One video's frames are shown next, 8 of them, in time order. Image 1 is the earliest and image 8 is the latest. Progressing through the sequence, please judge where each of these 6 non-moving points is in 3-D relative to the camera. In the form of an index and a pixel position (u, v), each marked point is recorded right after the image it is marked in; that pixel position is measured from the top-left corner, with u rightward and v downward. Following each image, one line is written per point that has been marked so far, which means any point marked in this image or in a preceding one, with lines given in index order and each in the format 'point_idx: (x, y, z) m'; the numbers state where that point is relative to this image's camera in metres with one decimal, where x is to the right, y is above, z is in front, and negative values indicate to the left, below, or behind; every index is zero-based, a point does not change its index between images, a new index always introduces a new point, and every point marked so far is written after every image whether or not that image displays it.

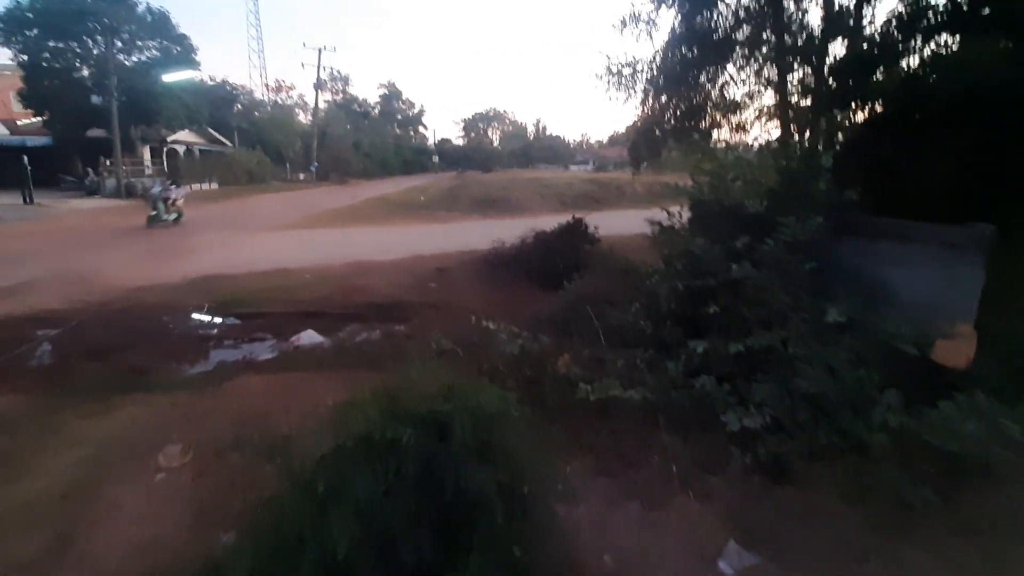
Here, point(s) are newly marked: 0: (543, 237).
0: (+0.8, +1.3, +13.1) m
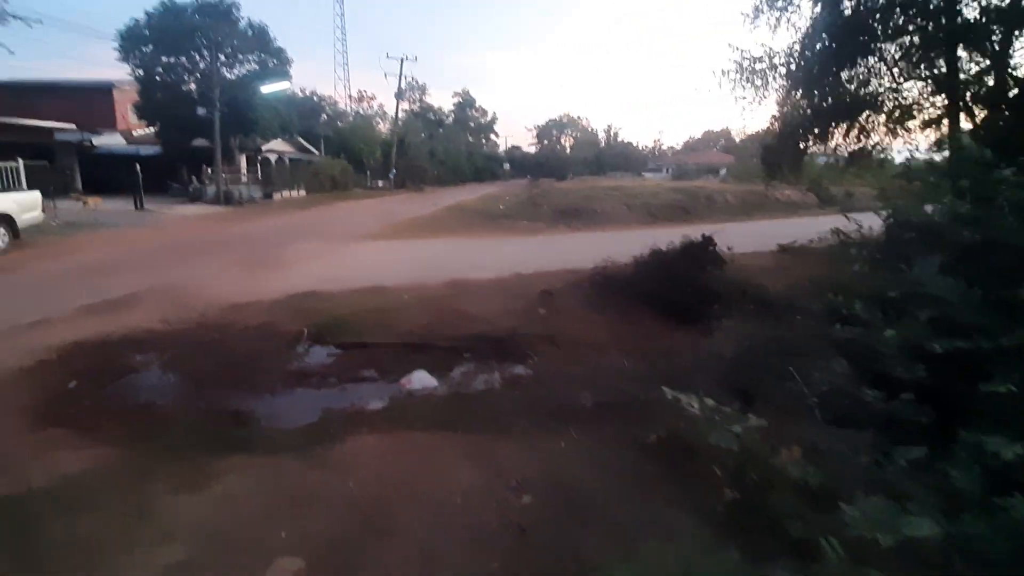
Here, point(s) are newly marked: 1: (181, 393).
0: (+3.5, +0.7, +11.4) m
1: (-4.1, -1.3, +5.9) m
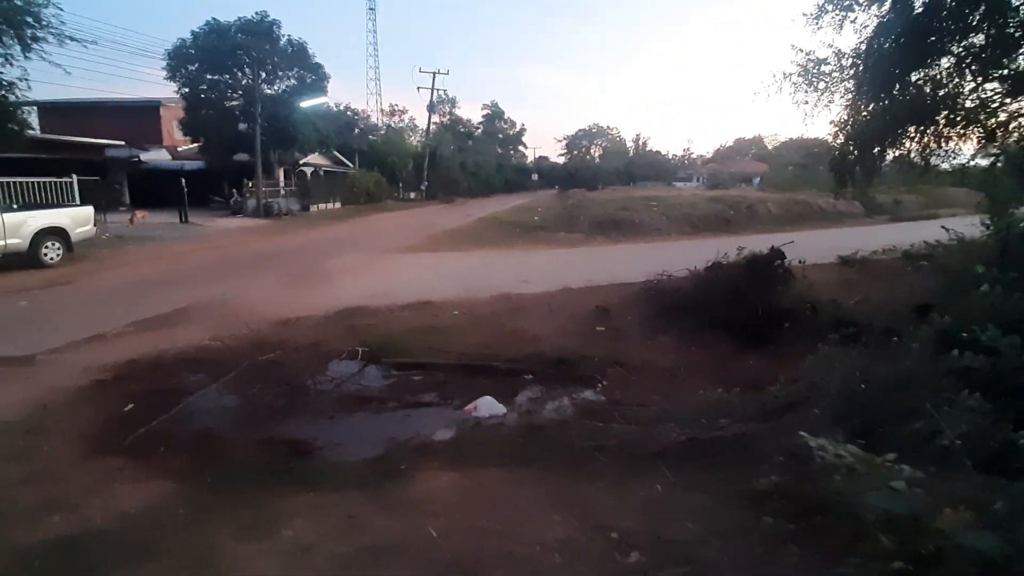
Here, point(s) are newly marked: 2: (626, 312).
0: (+4.7, +0.3, +10.7) m
1: (-3.2, -1.5, +5.6) m
2: (+2.5, -0.5, +10.8) m
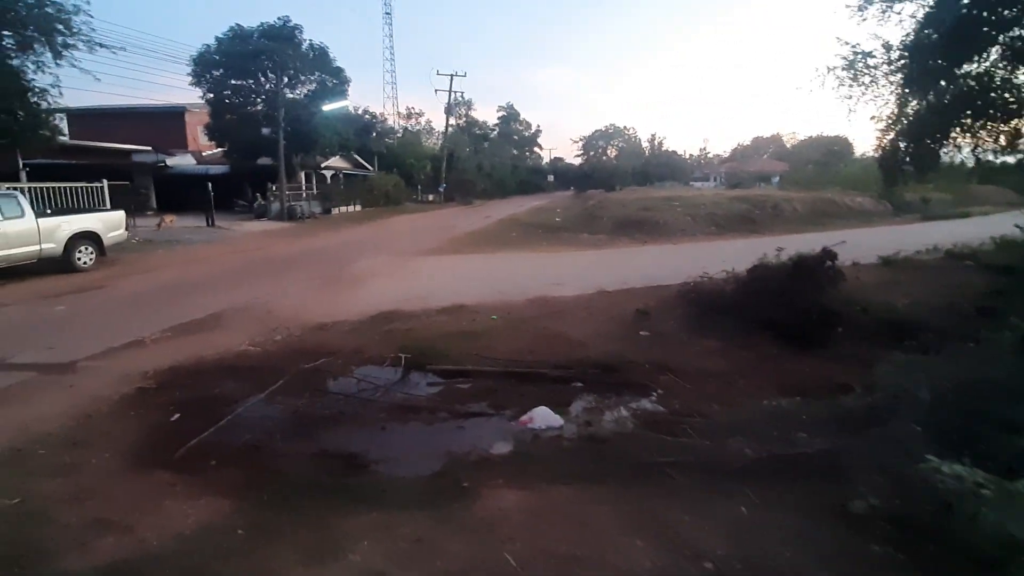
0: (+5.5, +0.3, +10.2) m
1: (-2.5, -1.6, +5.4) m
2: (+3.3, -0.6, +10.4) m
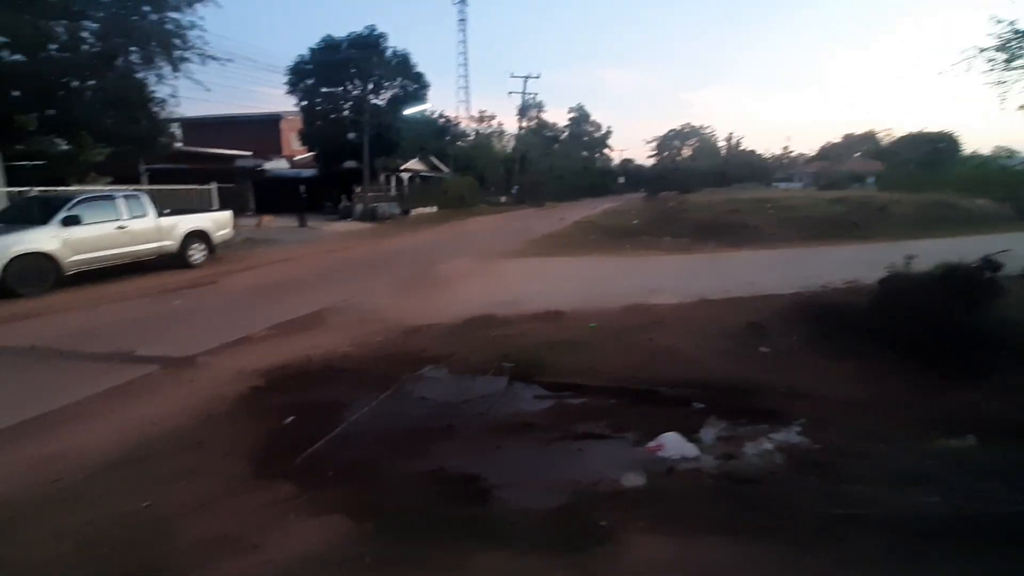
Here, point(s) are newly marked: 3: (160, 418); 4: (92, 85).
0: (+7.4, 0.0, +8.9) m
1: (-1.2, -1.6, +5.1) m
2: (+5.3, -0.8, +9.3) m
3: (-4.0, -1.5, +5.5) m
4: (-14.6, +7.0, +16.8) m
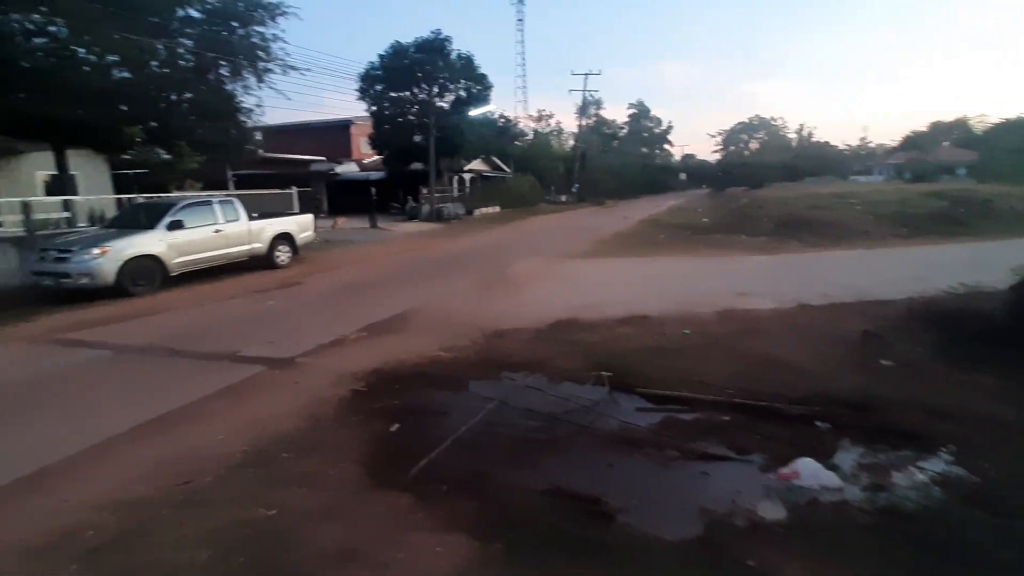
0: (+8.9, -0.1, +7.7) m
1: (0.0, -1.7, +4.9) m
2: (+6.9, -0.9, +8.4) m
3: (-2.8, -1.5, +5.6) m
4: (-12.0, +7.0, +18.0) m
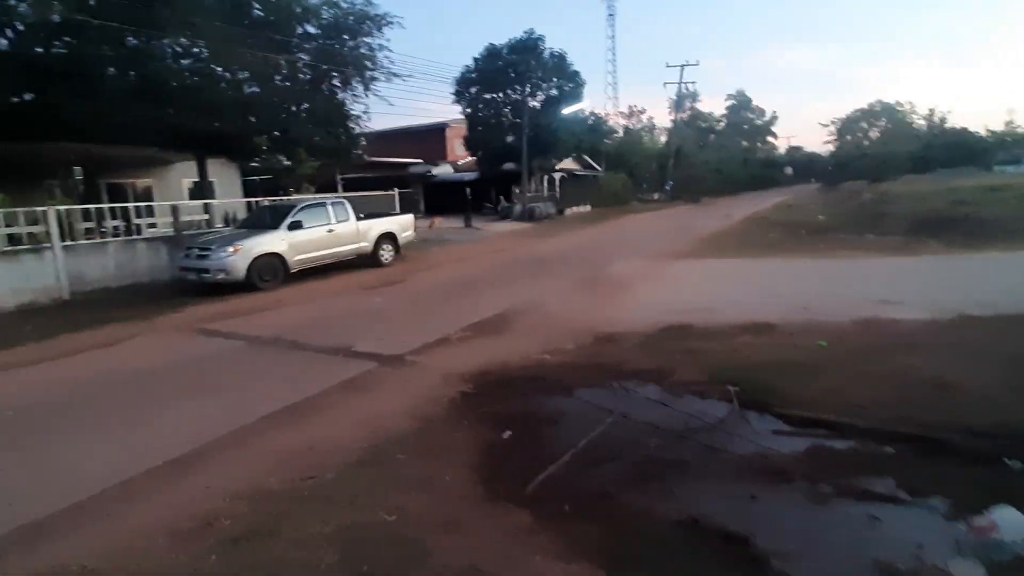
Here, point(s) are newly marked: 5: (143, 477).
0: (+10.4, -0.3, +5.7) m
1: (+1.1, -1.7, +4.5) m
2: (+8.5, -1.1, +6.7) m
3: (-1.5, -1.5, +5.7) m
4: (-8.3, +7.2, +19.4) m
5: (-3.6, -1.8, +4.7) m
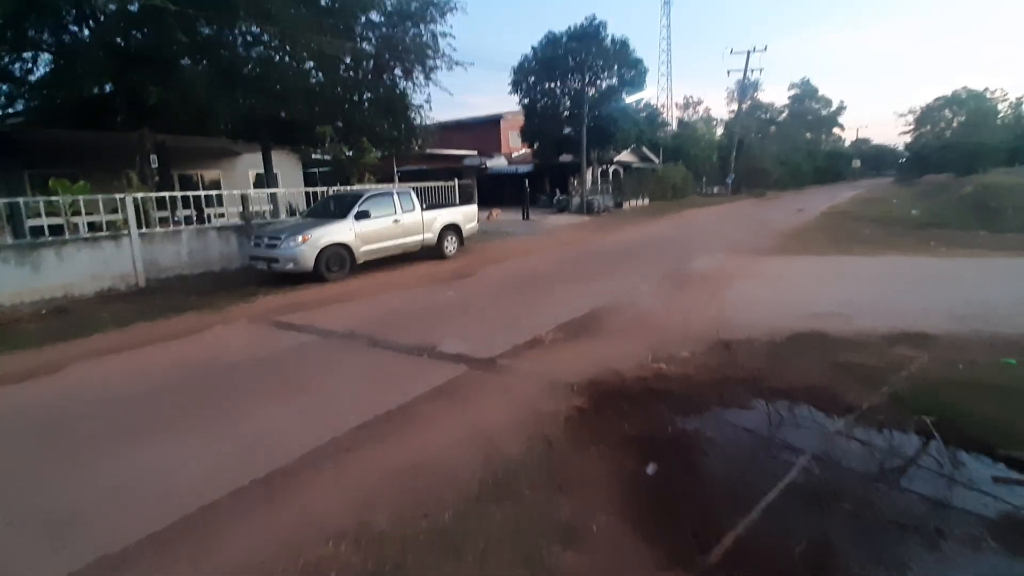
0: (+11.7, -0.5, +3.8) m
1: (+2.3, -1.7, +3.4) m
2: (+9.9, -1.2, +5.0) m
3: (-0.2, -1.5, +4.8) m
4: (-5.6, +7.5, +19.0) m
5: (-2.3, -1.8, +4.0) m
